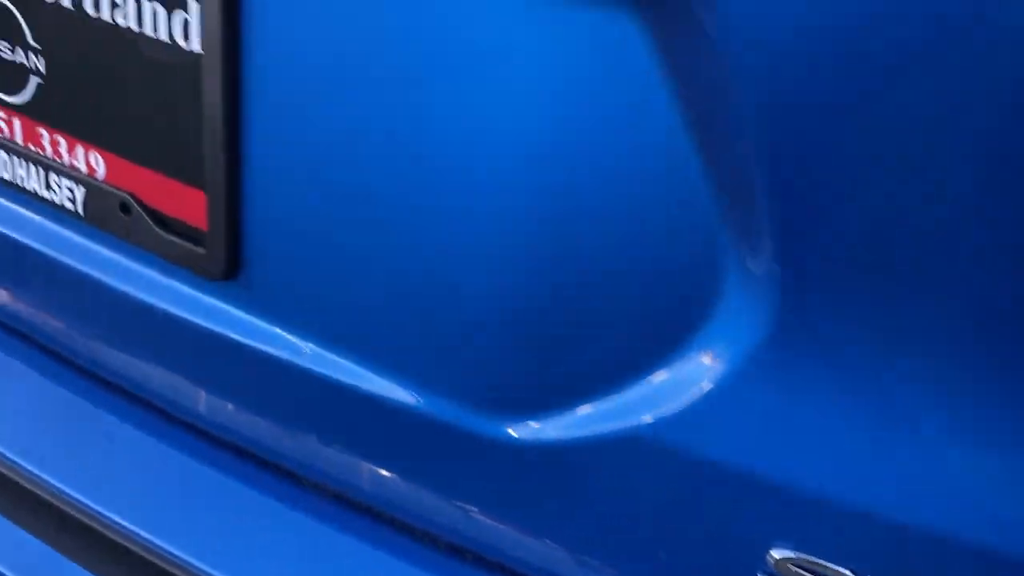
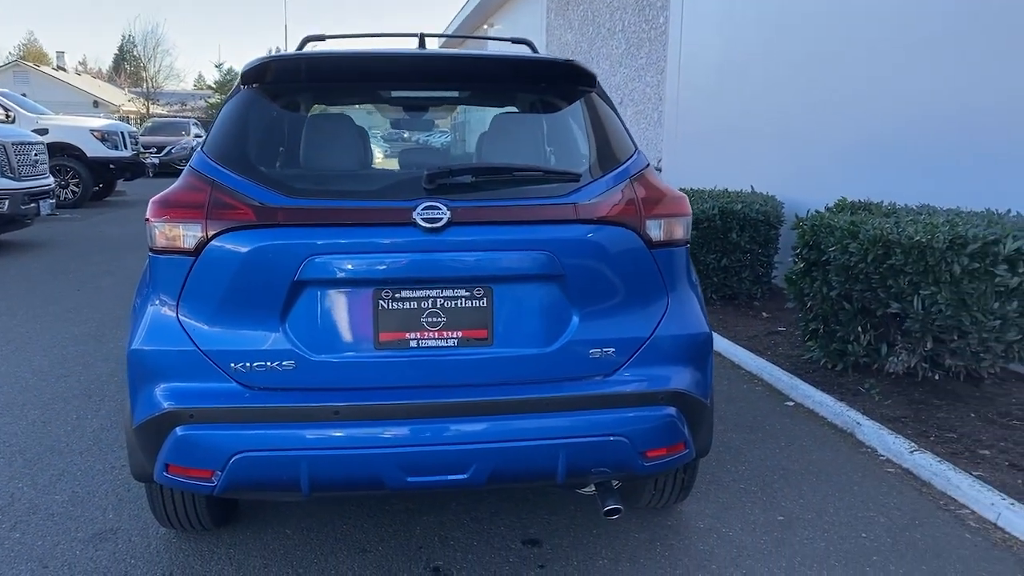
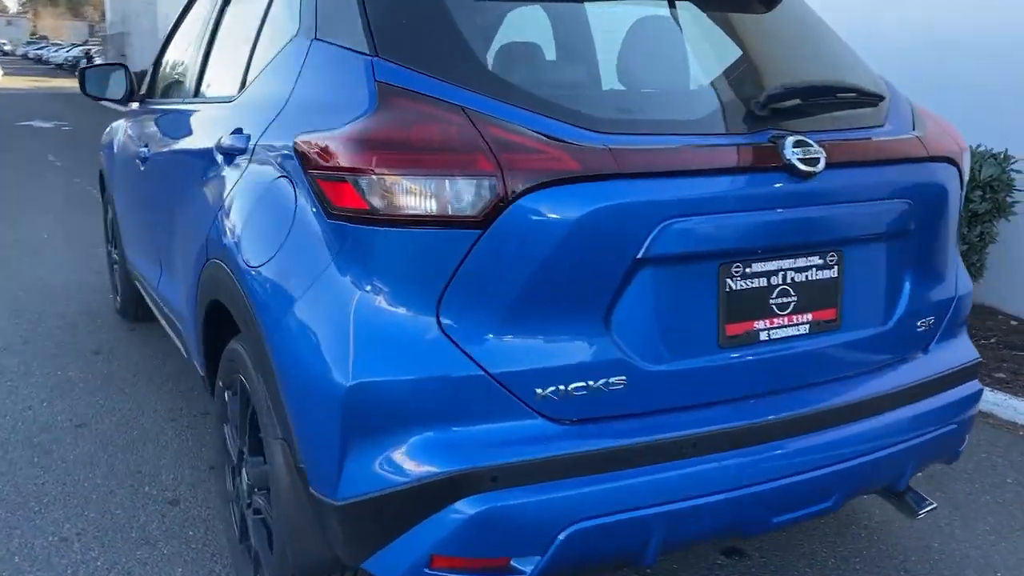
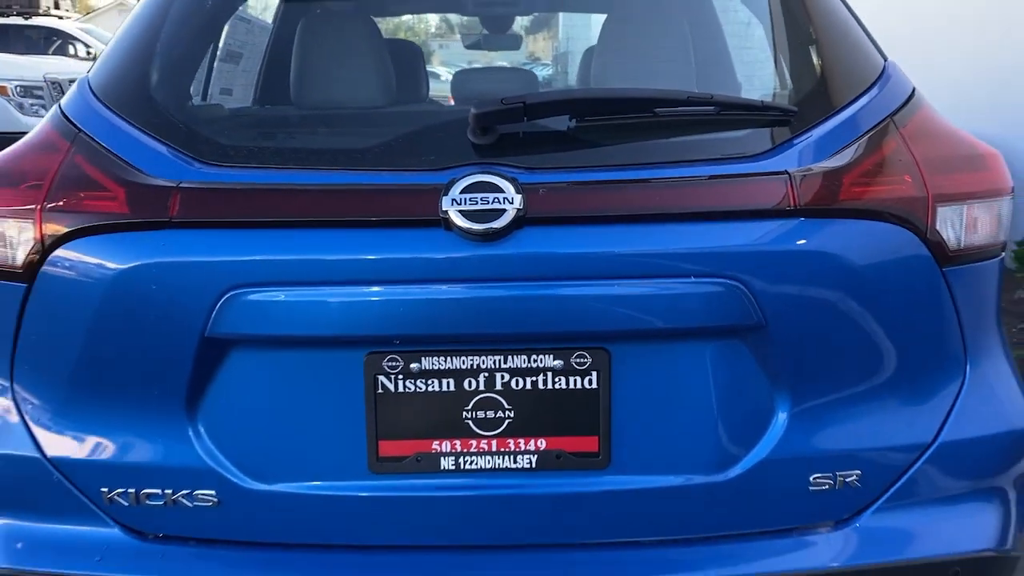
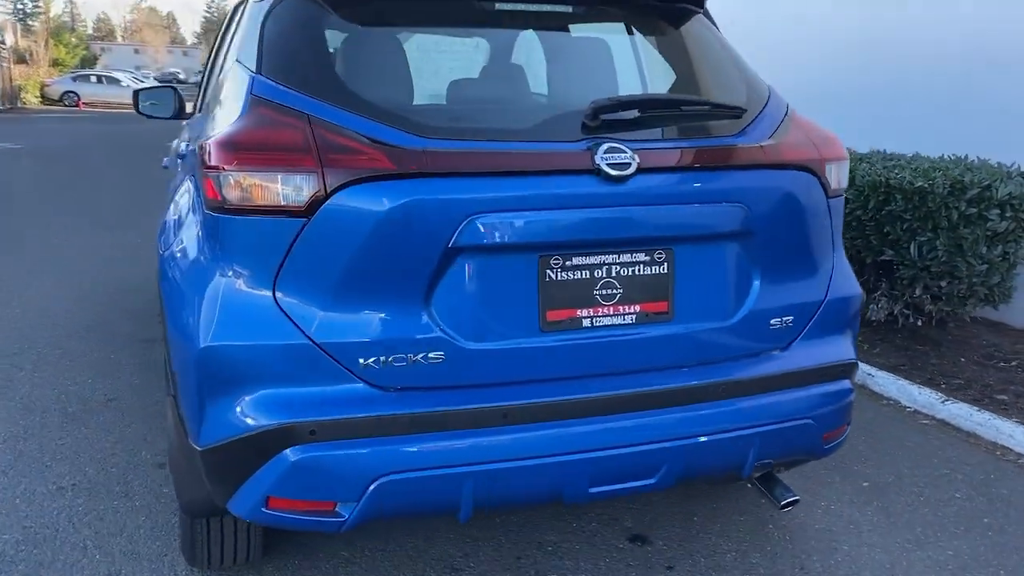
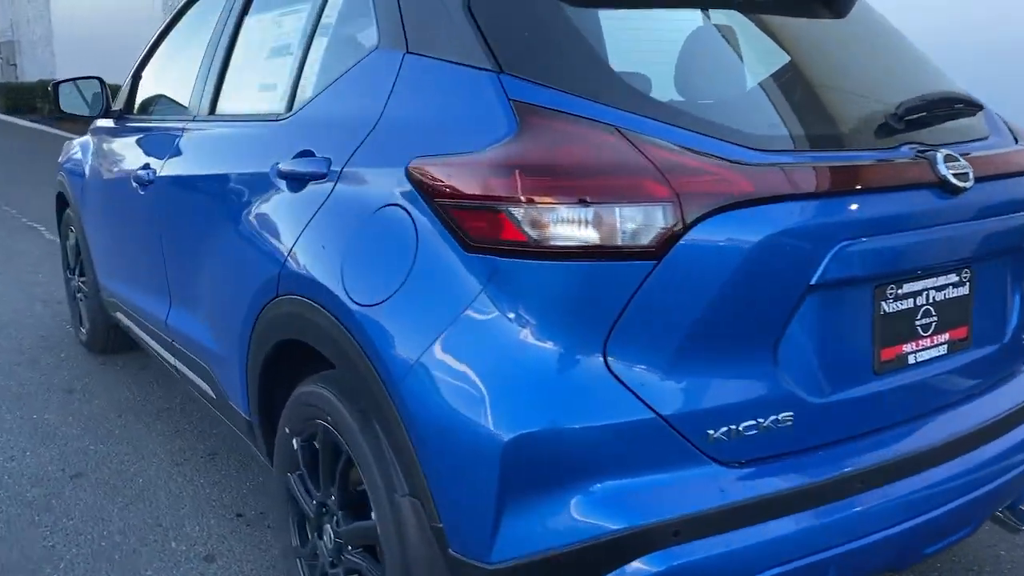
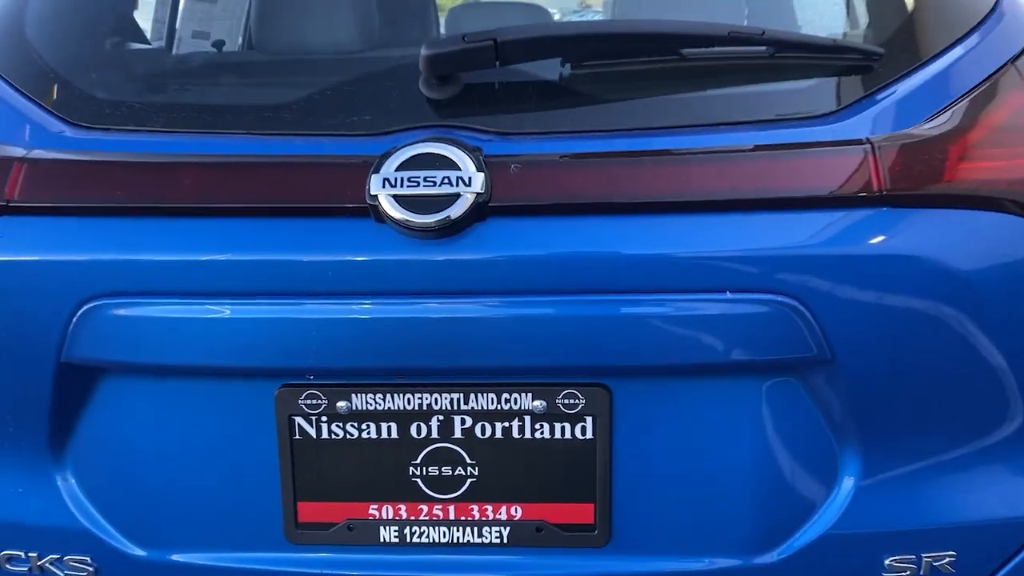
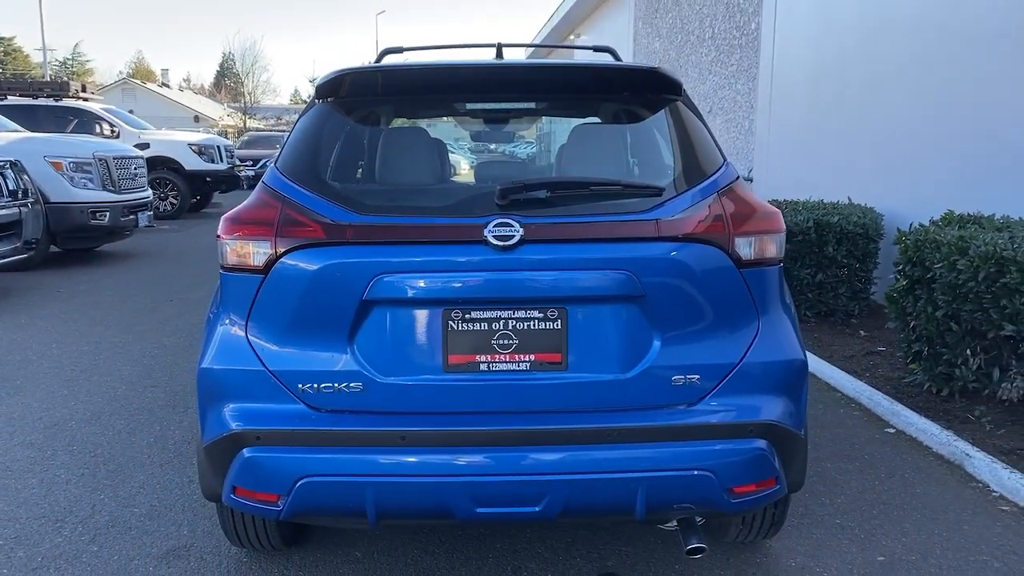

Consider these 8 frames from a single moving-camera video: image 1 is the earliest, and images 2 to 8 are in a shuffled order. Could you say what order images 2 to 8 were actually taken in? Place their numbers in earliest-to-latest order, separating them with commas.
7, 4, 8, 2, 5, 3, 6
